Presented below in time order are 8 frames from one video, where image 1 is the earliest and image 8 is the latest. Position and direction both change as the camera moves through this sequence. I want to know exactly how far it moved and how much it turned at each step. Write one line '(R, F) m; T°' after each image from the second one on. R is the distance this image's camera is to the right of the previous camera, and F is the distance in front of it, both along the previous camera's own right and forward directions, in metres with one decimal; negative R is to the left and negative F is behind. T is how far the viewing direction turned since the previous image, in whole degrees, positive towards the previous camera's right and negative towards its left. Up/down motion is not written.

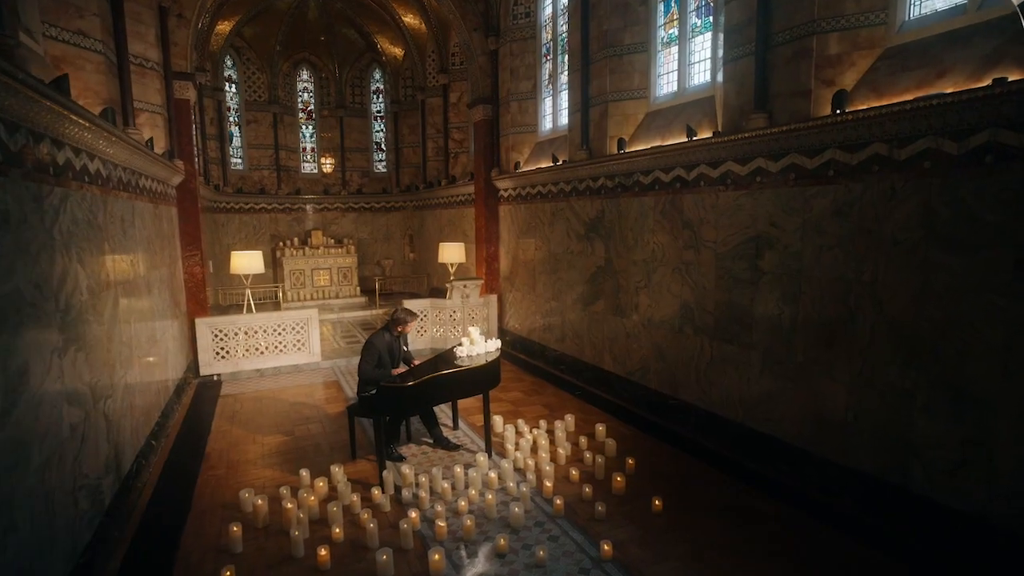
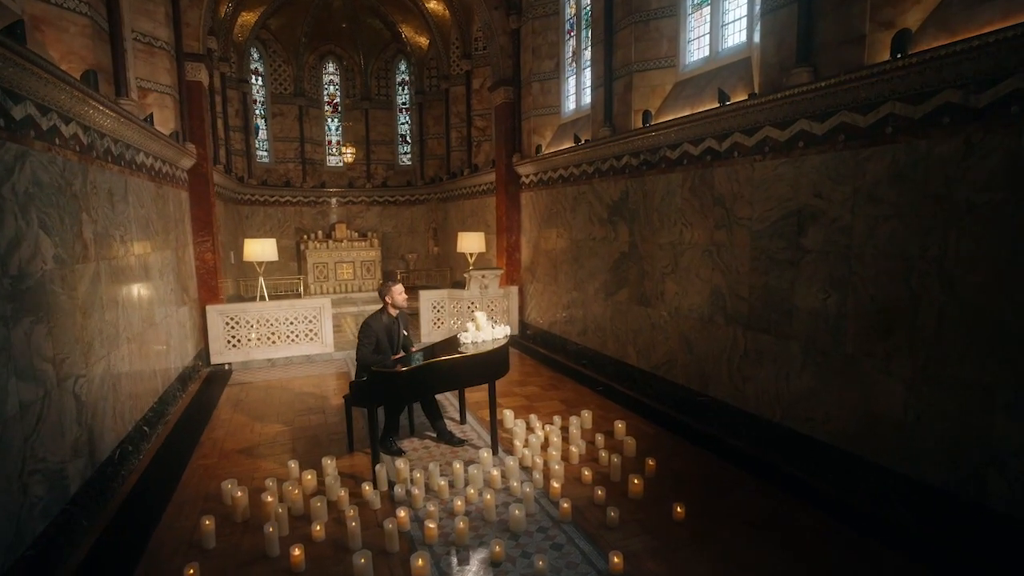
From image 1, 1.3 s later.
(+0.2, +0.5) m; -4°
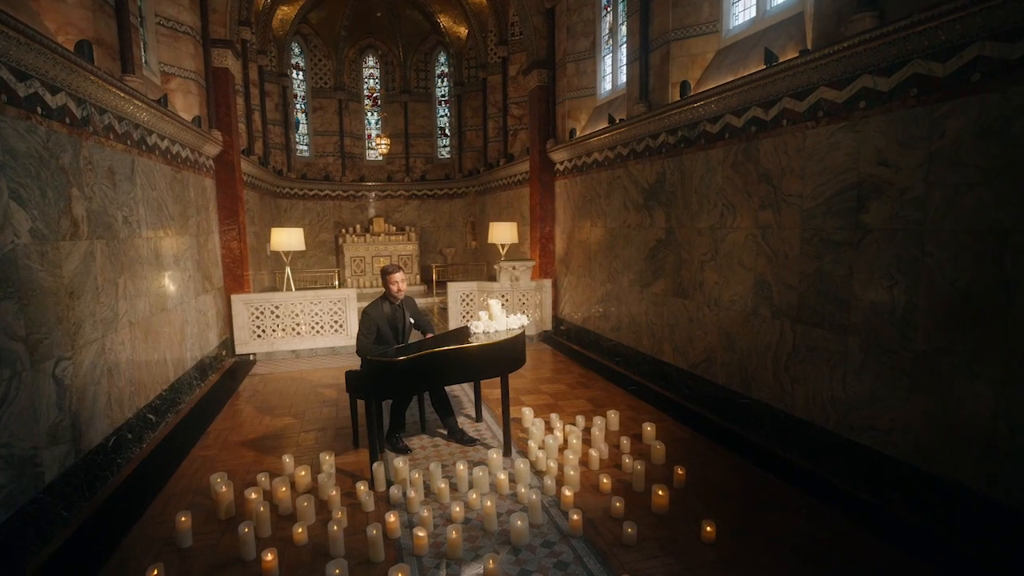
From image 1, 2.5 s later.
(+0.3, +0.5) m; -5°
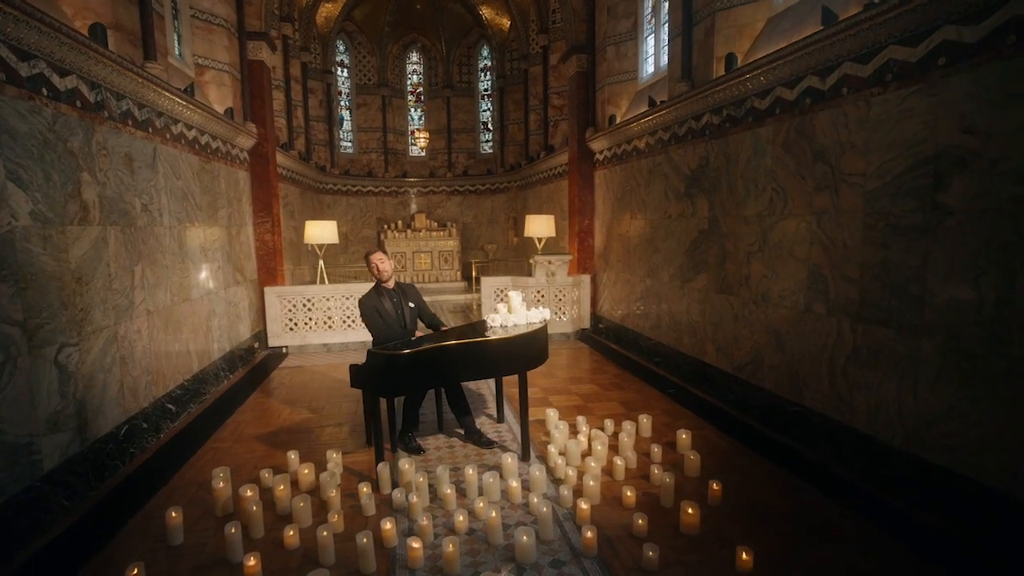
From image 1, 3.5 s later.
(+0.2, +0.4) m; -5°
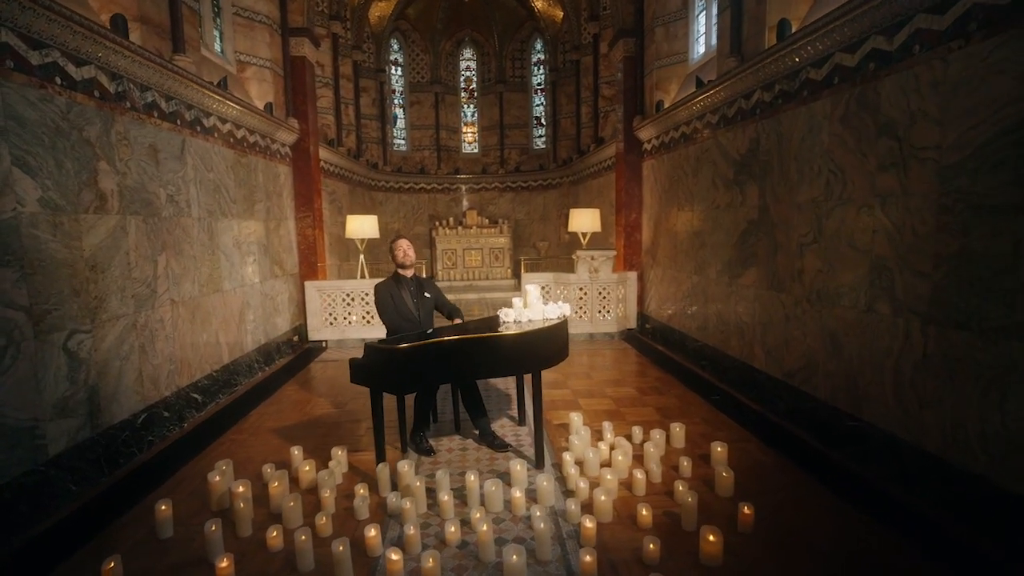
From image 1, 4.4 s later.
(+0.4, +0.4) m; -7°
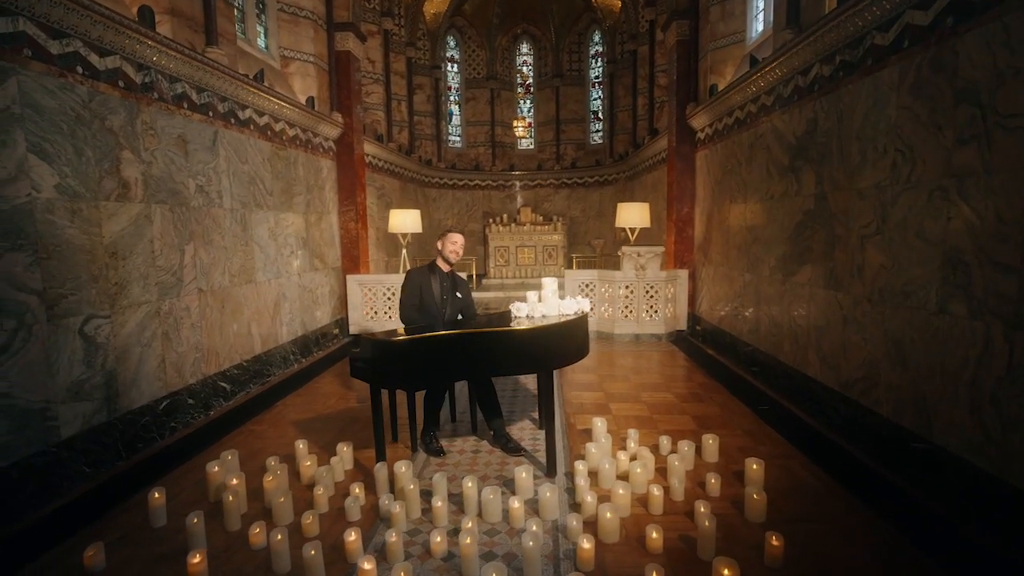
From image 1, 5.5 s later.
(+0.4, +0.3) m; -7°
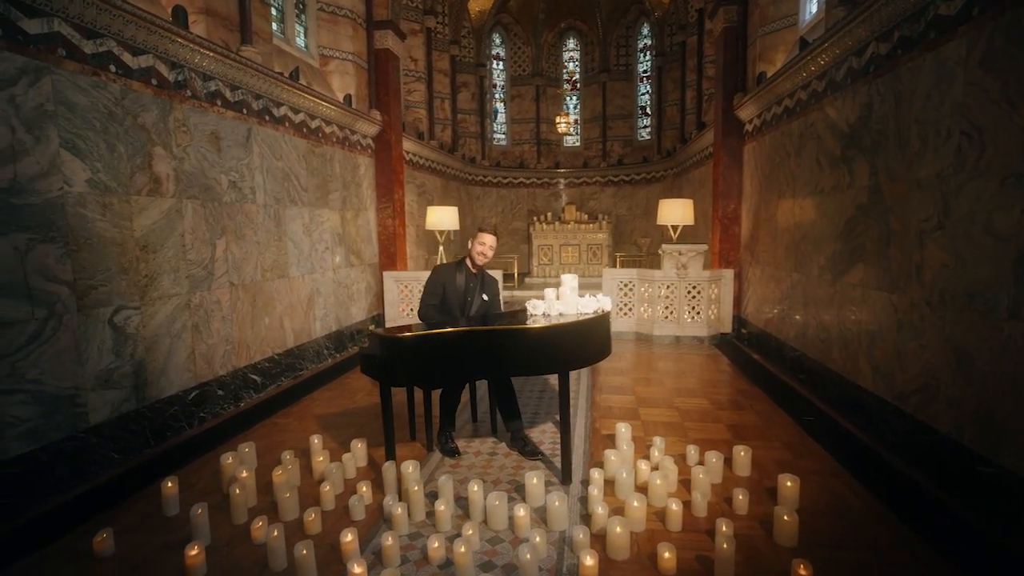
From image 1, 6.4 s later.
(+0.2, +0.2) m; -5°
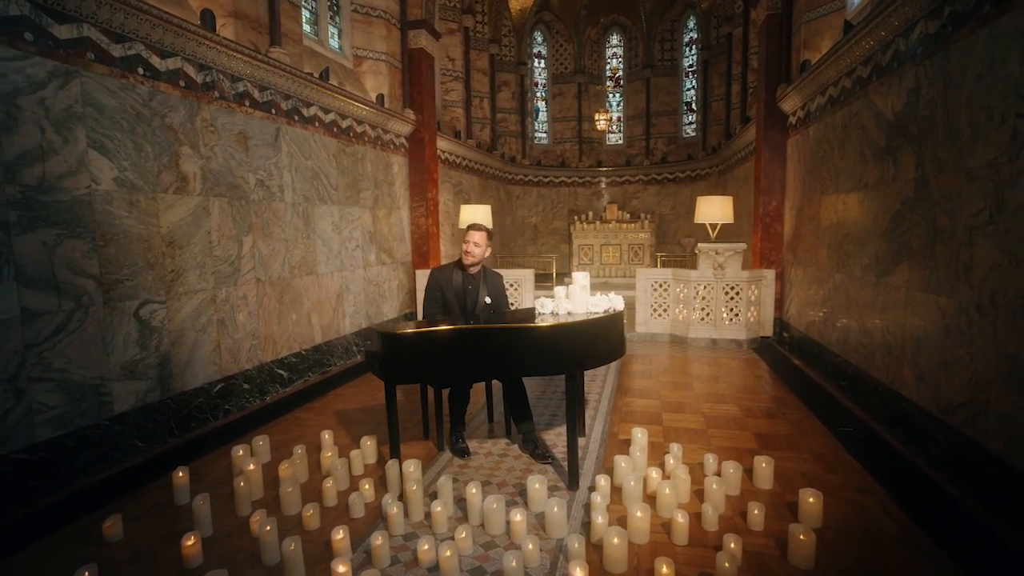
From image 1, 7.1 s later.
(+0.3, +0.1) m; -5°
